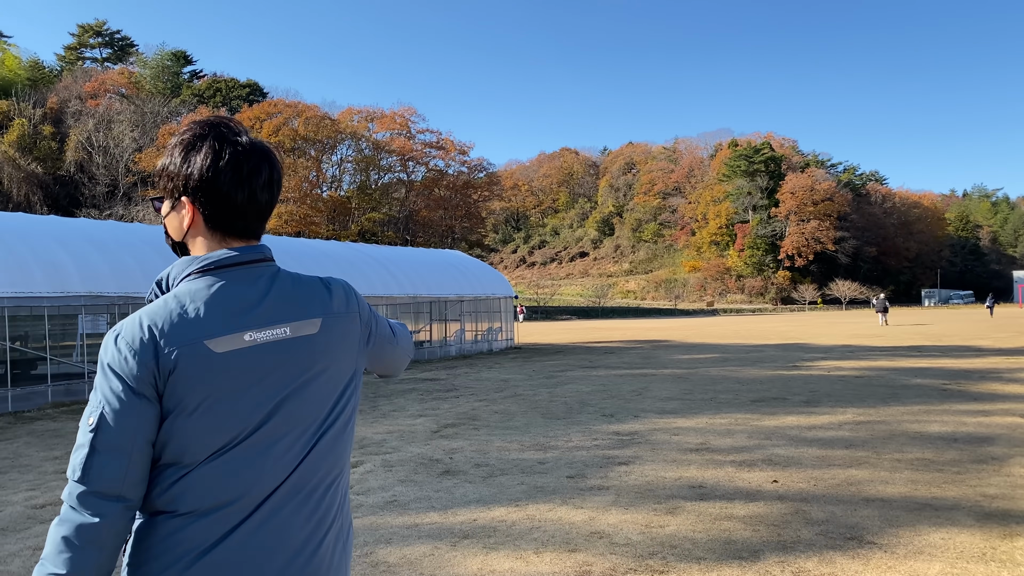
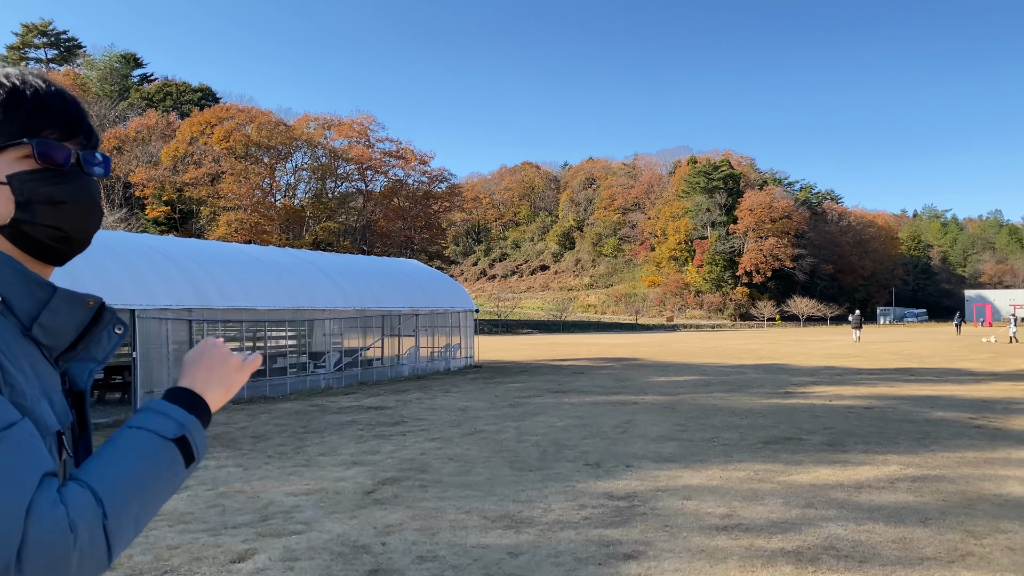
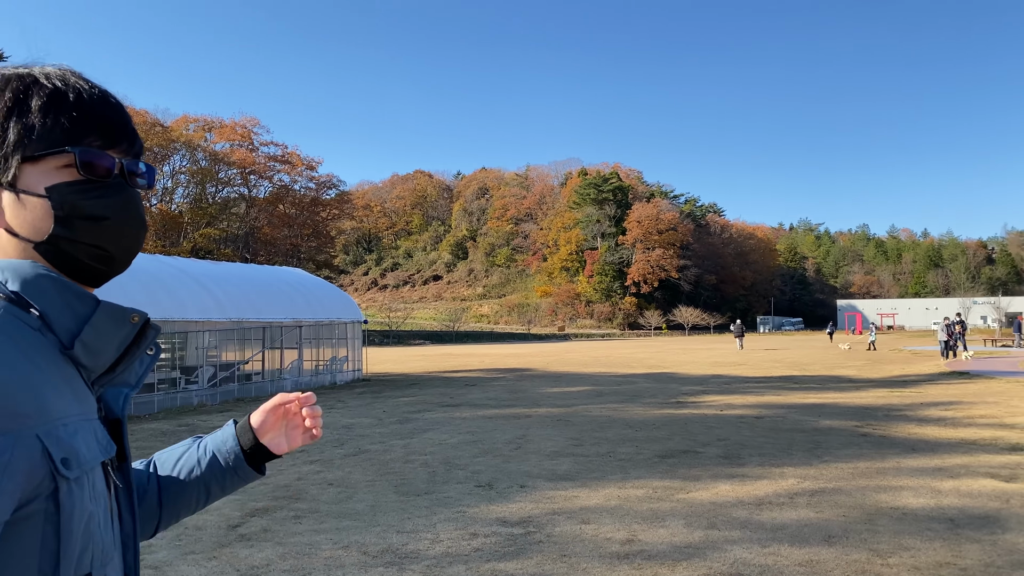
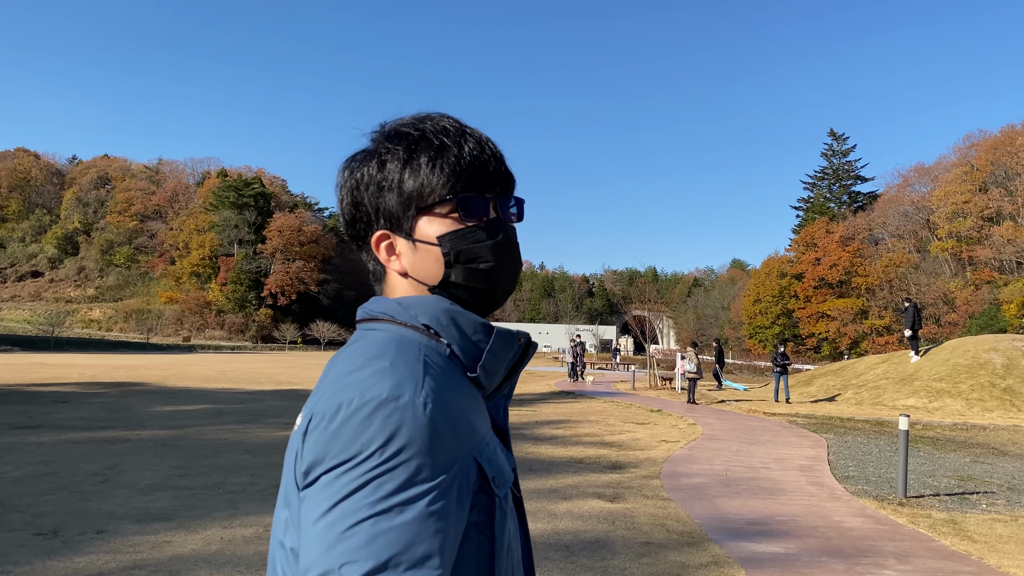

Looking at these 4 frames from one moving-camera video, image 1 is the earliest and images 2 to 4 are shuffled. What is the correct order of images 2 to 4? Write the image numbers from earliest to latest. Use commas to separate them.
2, 3, 4
